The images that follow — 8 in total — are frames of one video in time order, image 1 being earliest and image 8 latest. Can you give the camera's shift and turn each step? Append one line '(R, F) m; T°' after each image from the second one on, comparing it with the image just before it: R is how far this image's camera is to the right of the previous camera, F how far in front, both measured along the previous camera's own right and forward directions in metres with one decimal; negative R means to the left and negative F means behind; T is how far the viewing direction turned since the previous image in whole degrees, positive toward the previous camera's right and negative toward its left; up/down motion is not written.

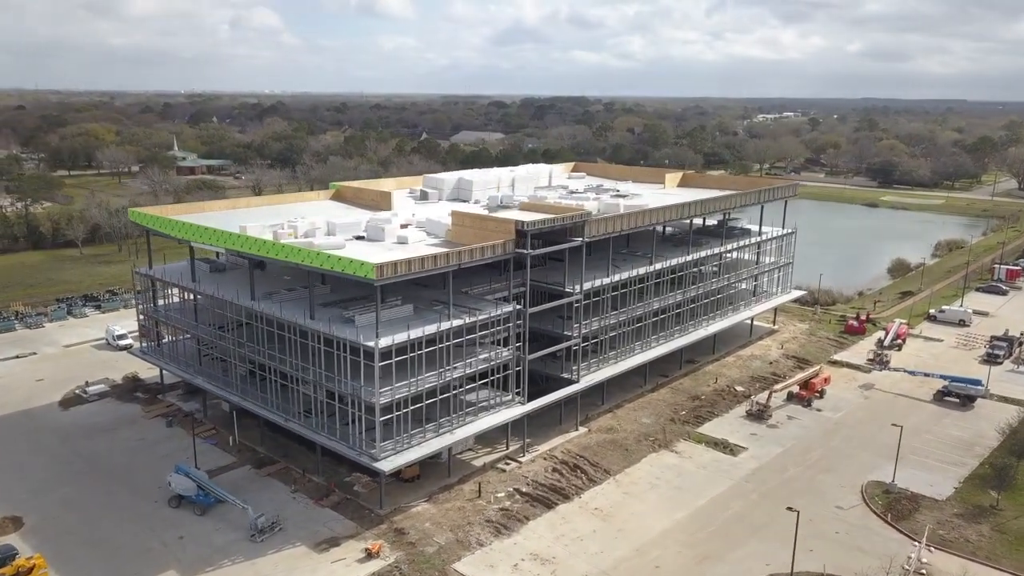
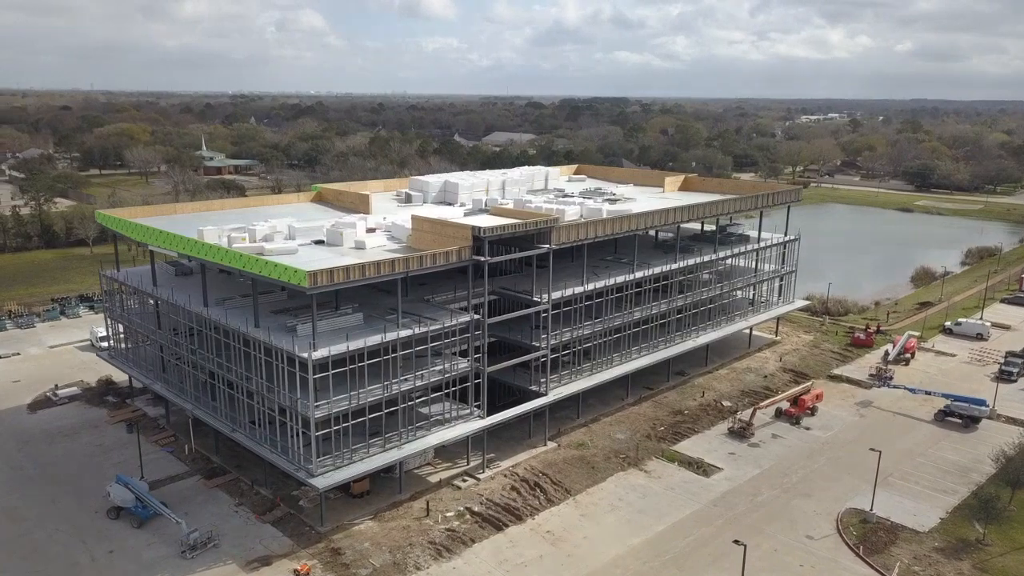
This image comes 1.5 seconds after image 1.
(+3.1, +1.5) m; -3°
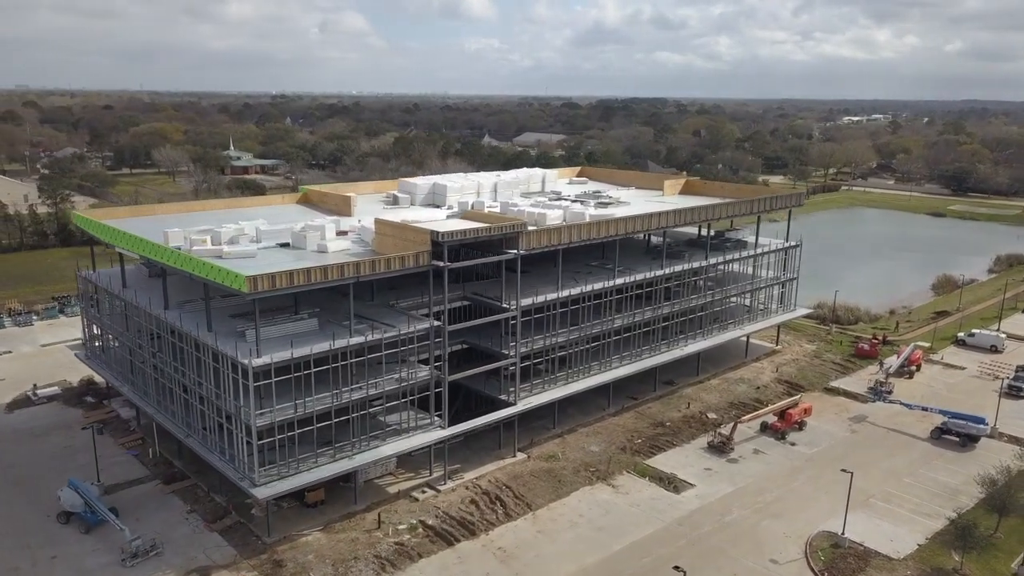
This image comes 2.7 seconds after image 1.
(+2.8, +1.0) m; -3°
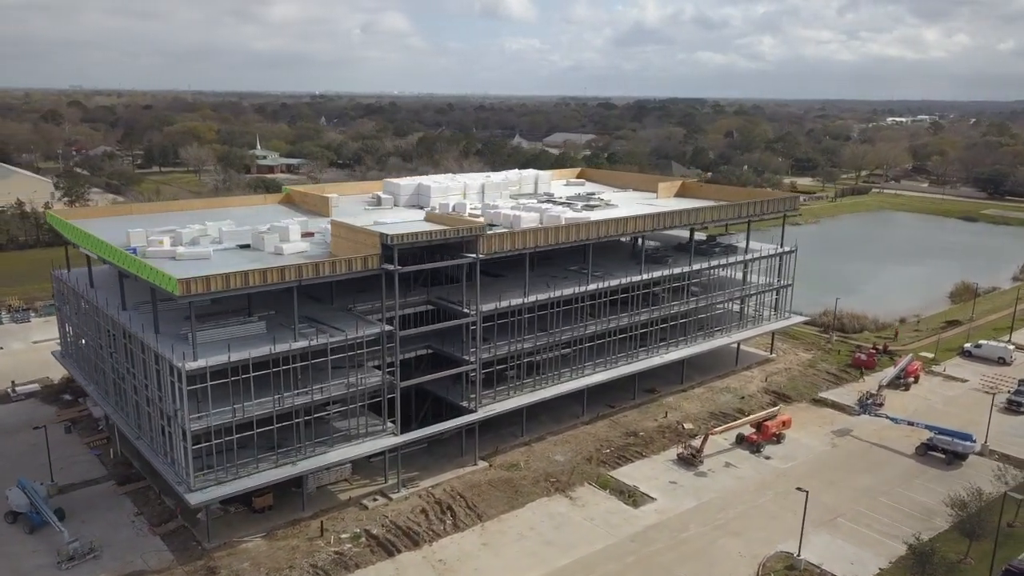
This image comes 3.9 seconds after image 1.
(+3.0, +0.8) m; -3°
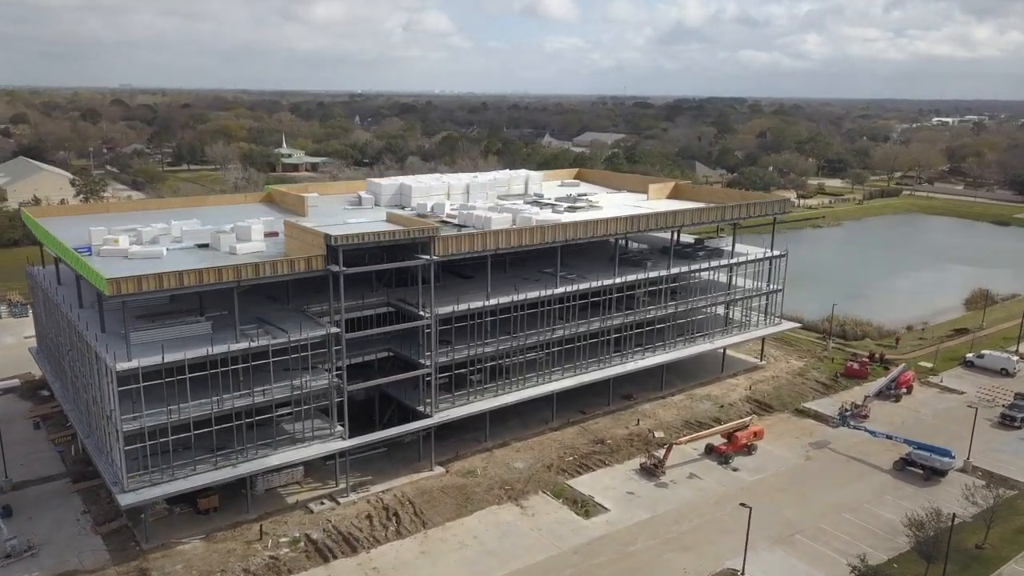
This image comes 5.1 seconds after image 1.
(+3.1, +0.7) m; -3°
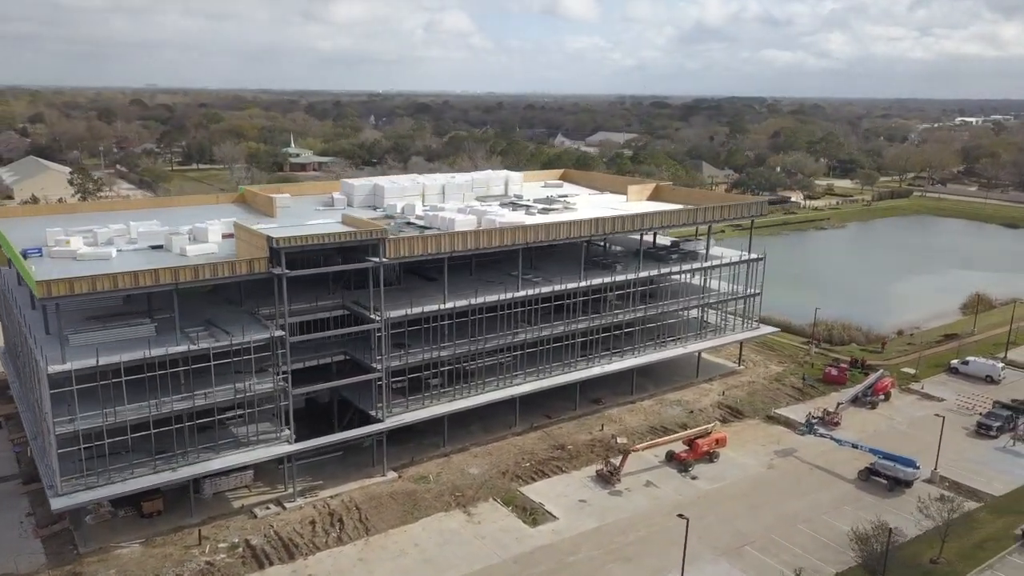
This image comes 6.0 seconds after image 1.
(+2.5, +0.5) m; -1°
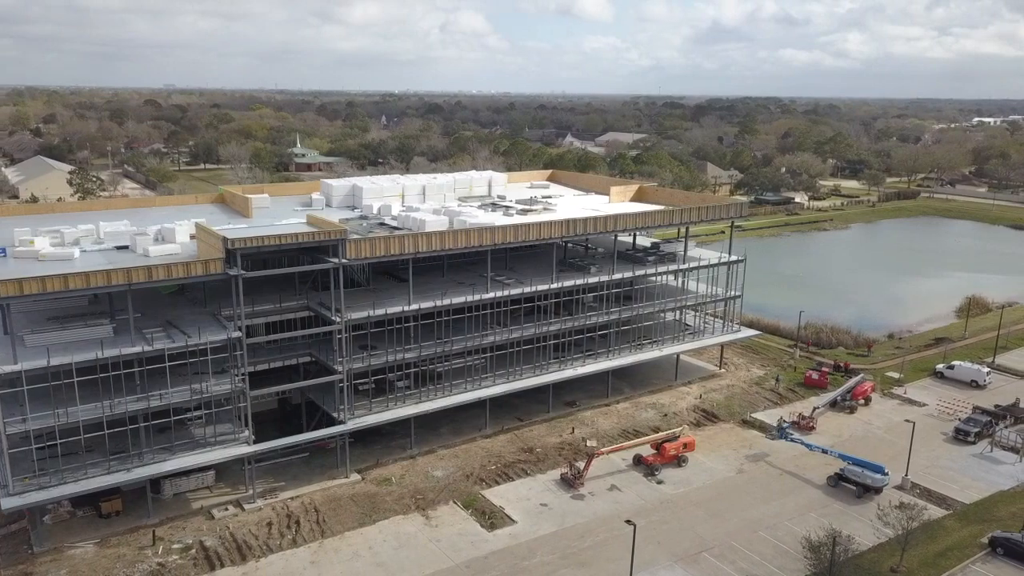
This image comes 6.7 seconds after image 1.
(+2.0, +0.2) m; -1°
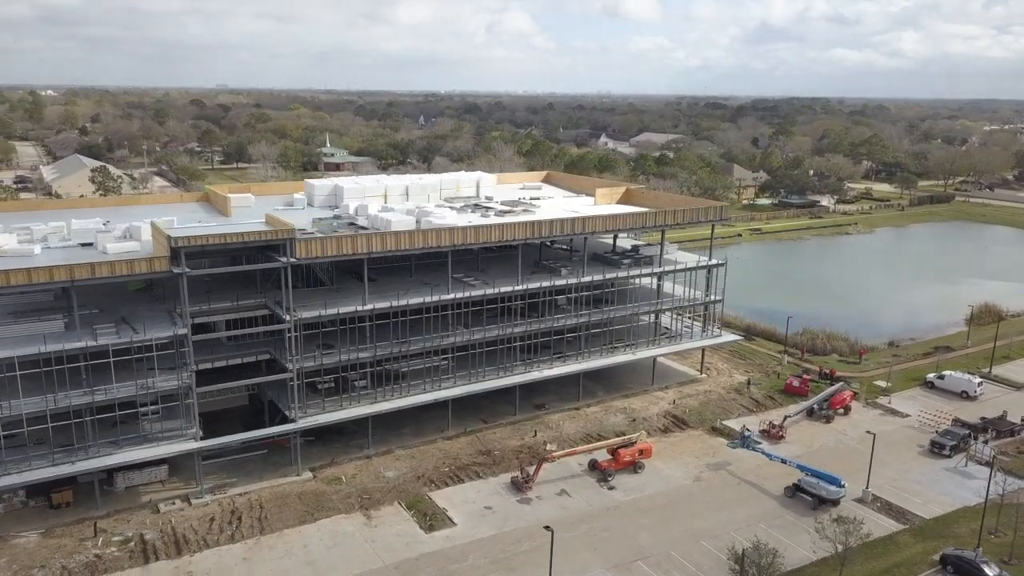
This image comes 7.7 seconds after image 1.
(+3.5, +0.3) m; -3°
